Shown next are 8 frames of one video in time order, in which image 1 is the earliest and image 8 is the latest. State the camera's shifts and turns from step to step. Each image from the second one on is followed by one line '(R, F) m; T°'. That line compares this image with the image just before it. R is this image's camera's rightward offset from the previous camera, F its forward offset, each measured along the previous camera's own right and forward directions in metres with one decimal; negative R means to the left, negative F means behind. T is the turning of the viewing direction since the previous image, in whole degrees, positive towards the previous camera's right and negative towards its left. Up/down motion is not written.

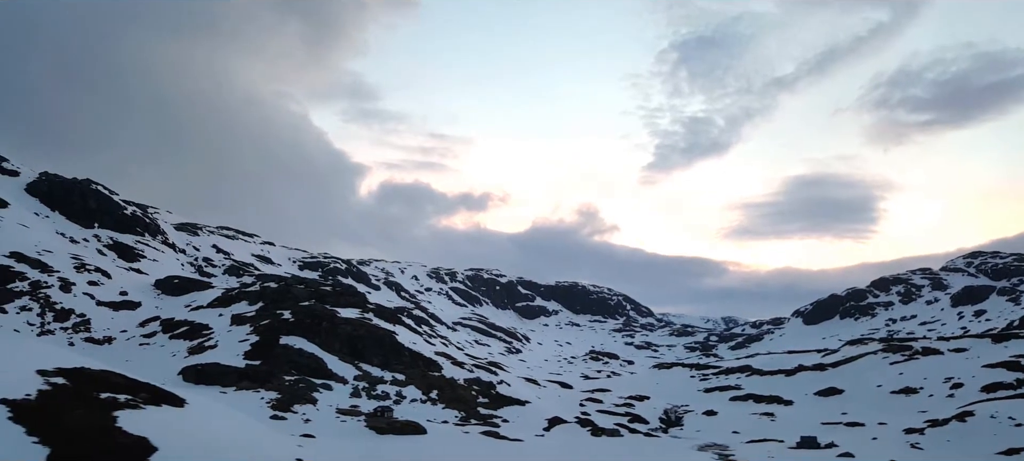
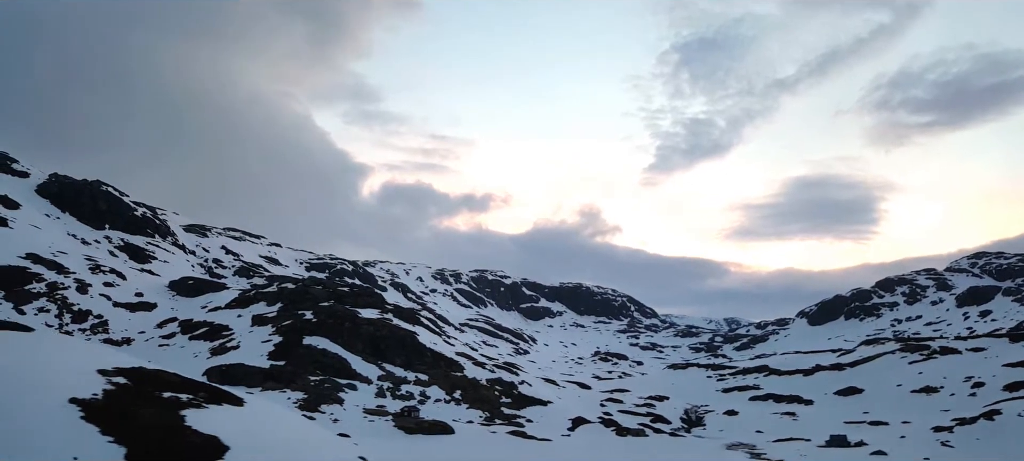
(-4.4, 0.0) m; 0°
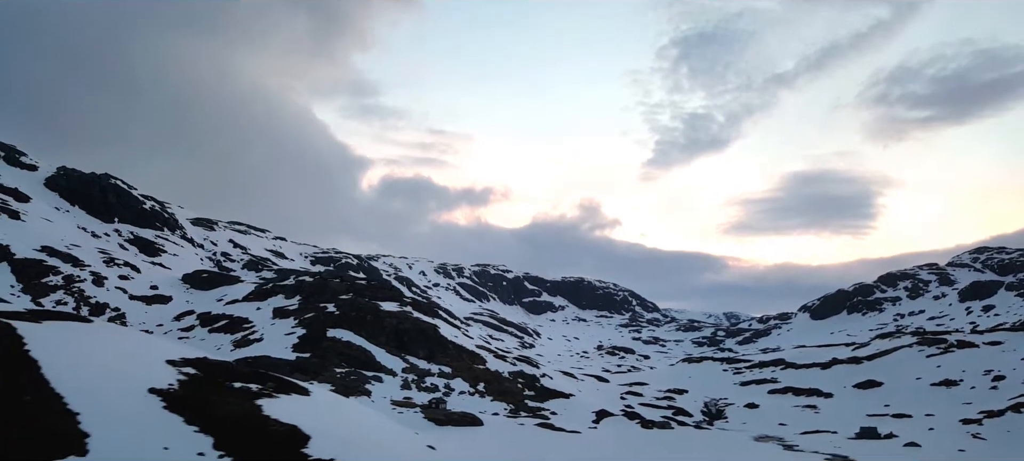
(-5.2, +0.1) m; 0°
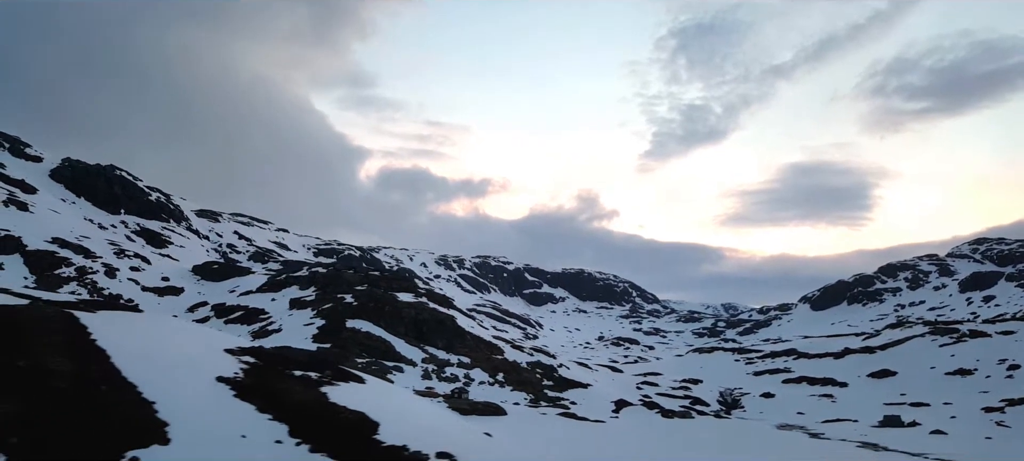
(-4.4, +0.2) m; 0°
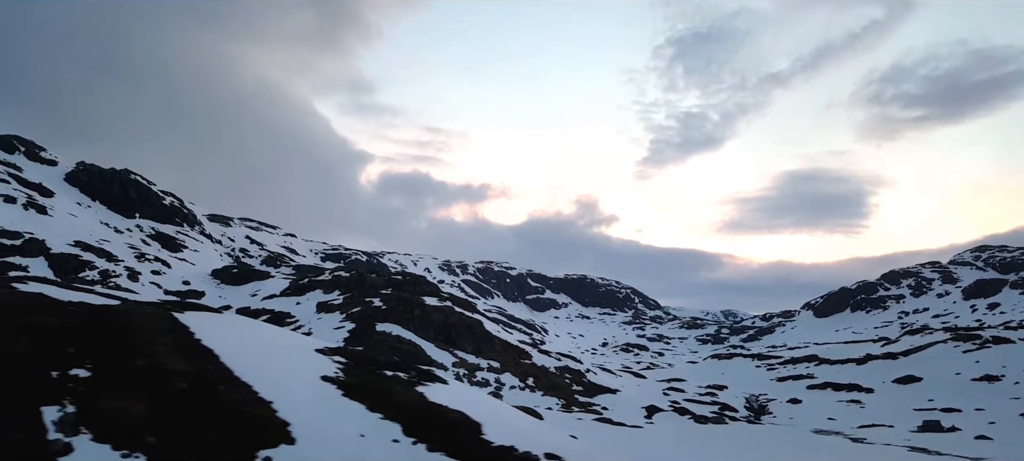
(-6.6, -0.3) m; 0°
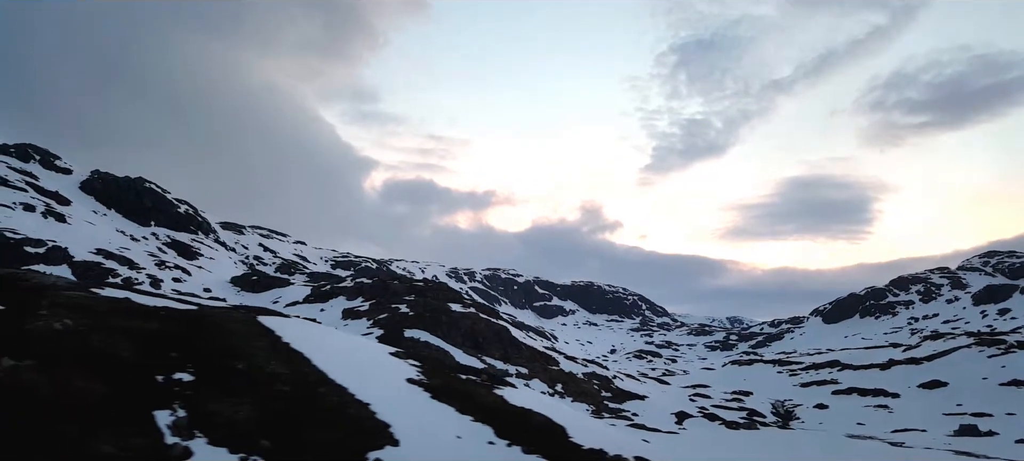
(-5.1, -0.3) m; 0°
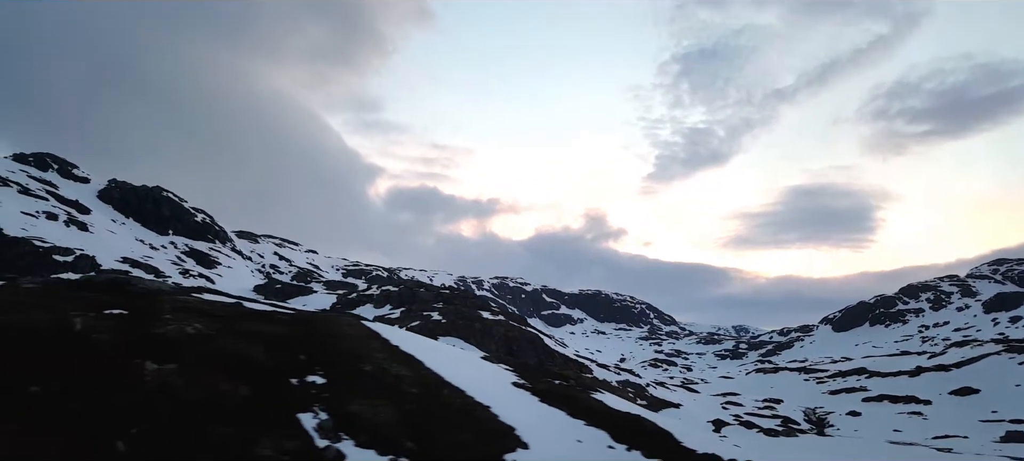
(-6.5, -0.3) m; 0°
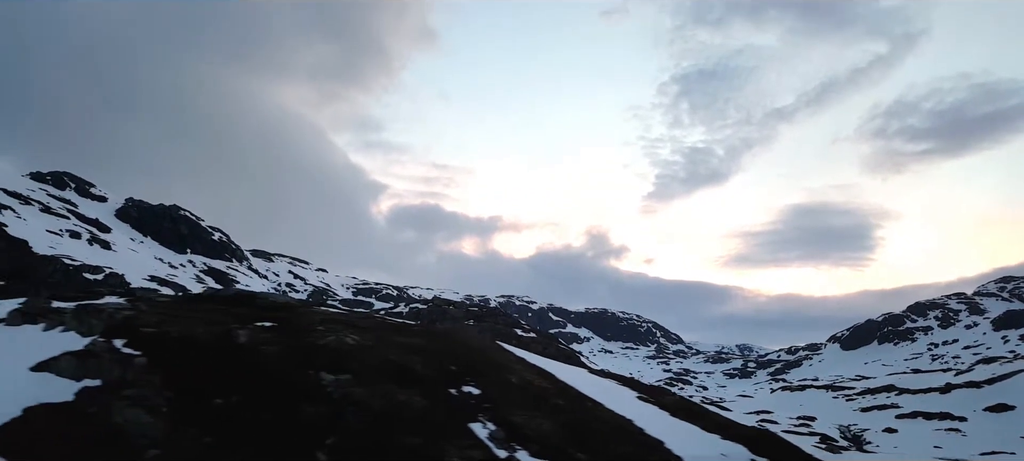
(-7.9, -0.7) m; 0°
